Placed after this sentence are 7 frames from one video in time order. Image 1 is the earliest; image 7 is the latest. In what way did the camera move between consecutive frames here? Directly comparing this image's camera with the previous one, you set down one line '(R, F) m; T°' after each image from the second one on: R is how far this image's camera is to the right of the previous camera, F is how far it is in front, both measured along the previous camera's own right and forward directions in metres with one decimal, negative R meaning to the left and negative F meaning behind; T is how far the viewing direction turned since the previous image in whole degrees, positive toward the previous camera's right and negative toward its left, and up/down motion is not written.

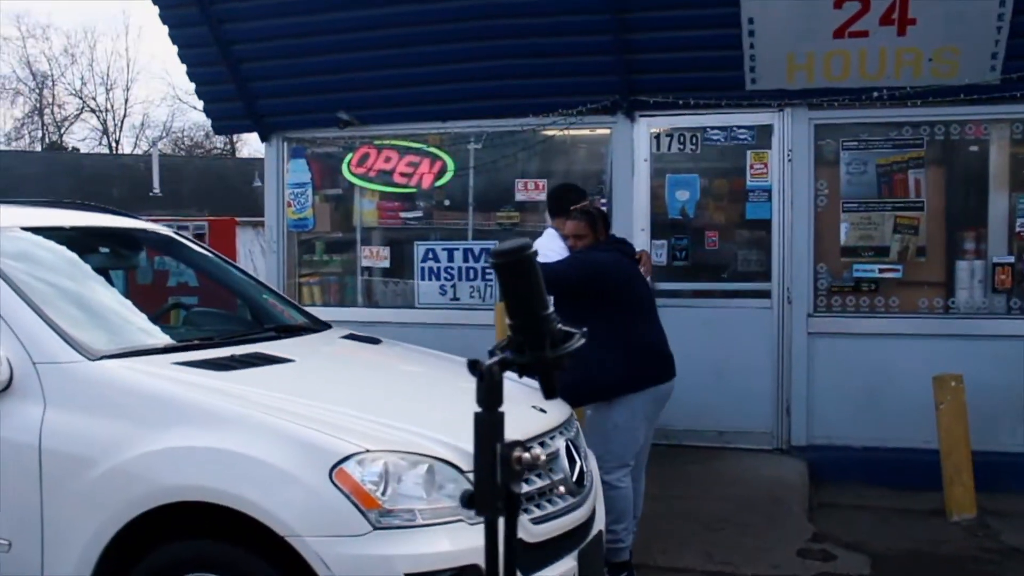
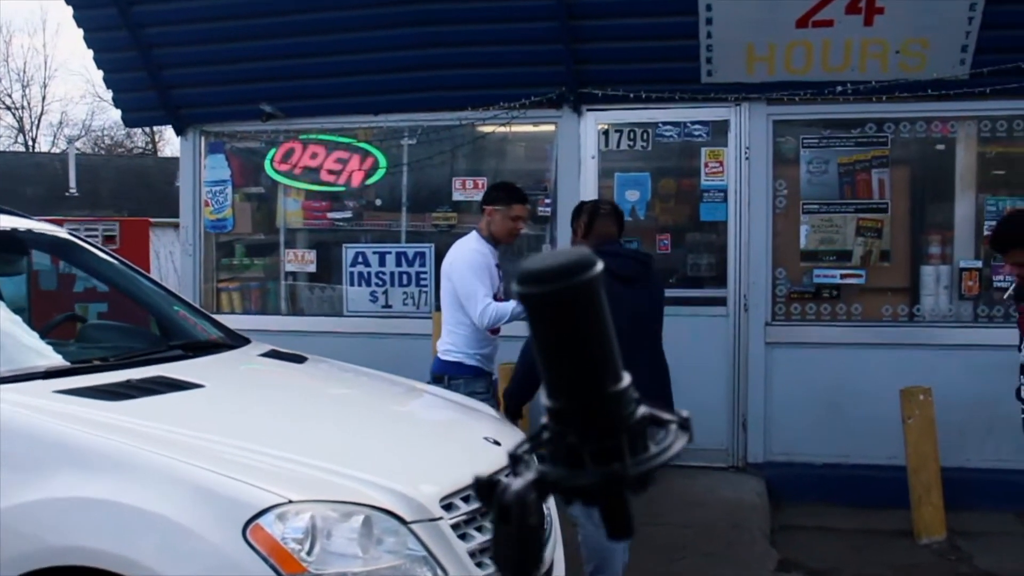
(-0.1, +0.6) m; +4°
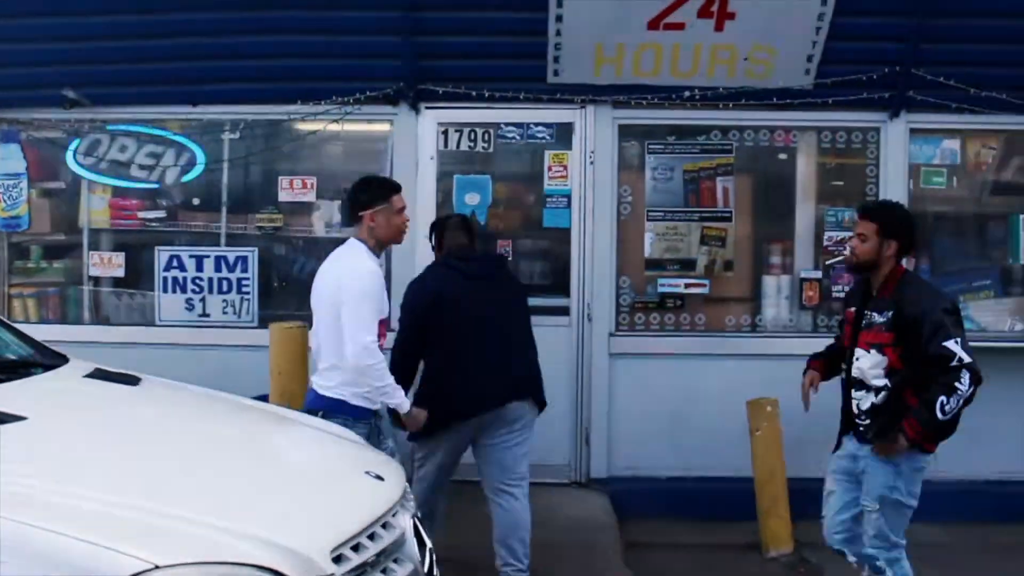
(-0.2, +0.4) m; +10°
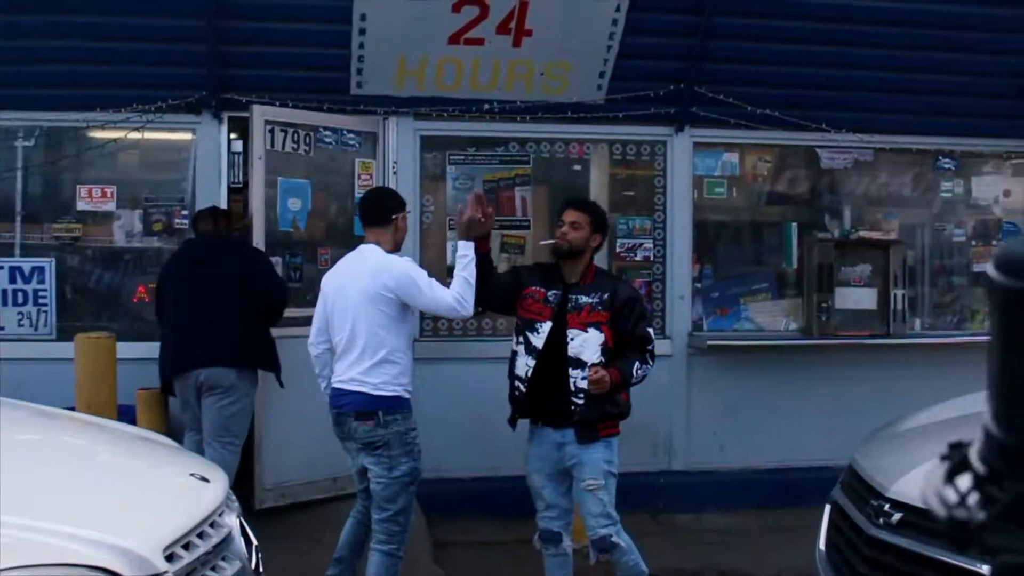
(-0.1, -0.2) m; +10°
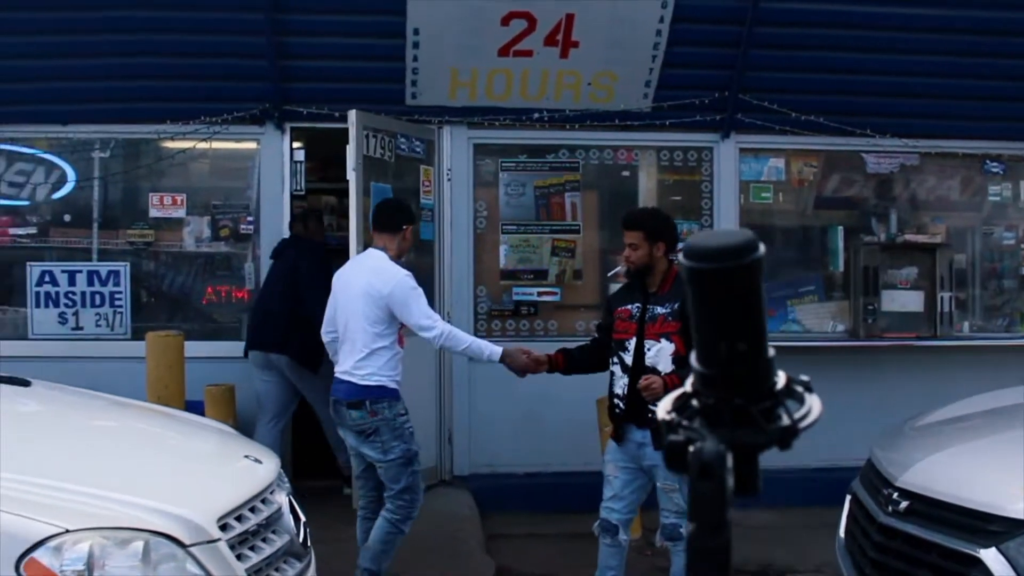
(+0.1, -0.2) m; -3°
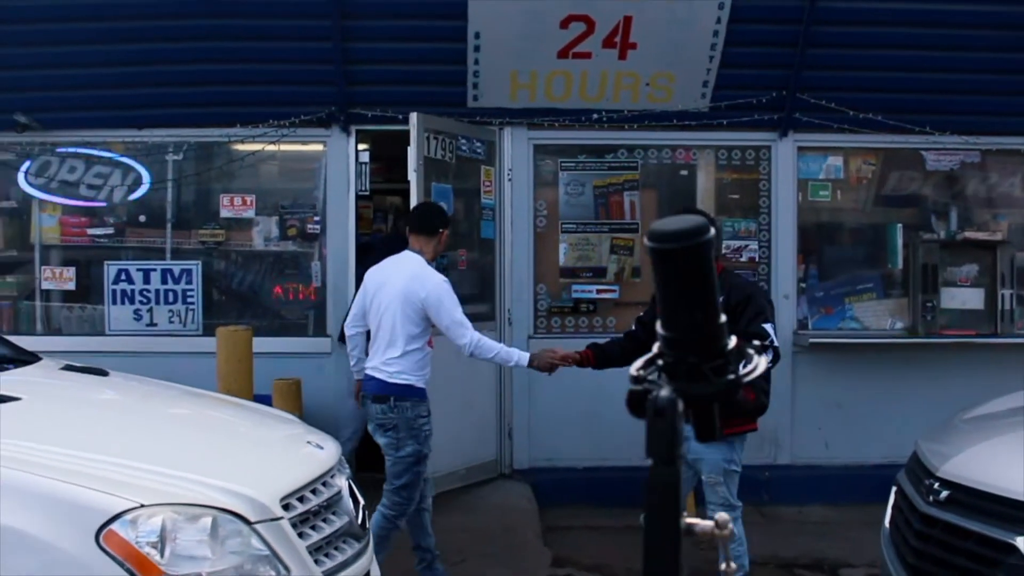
(+0.1, -0.1) m; -3°
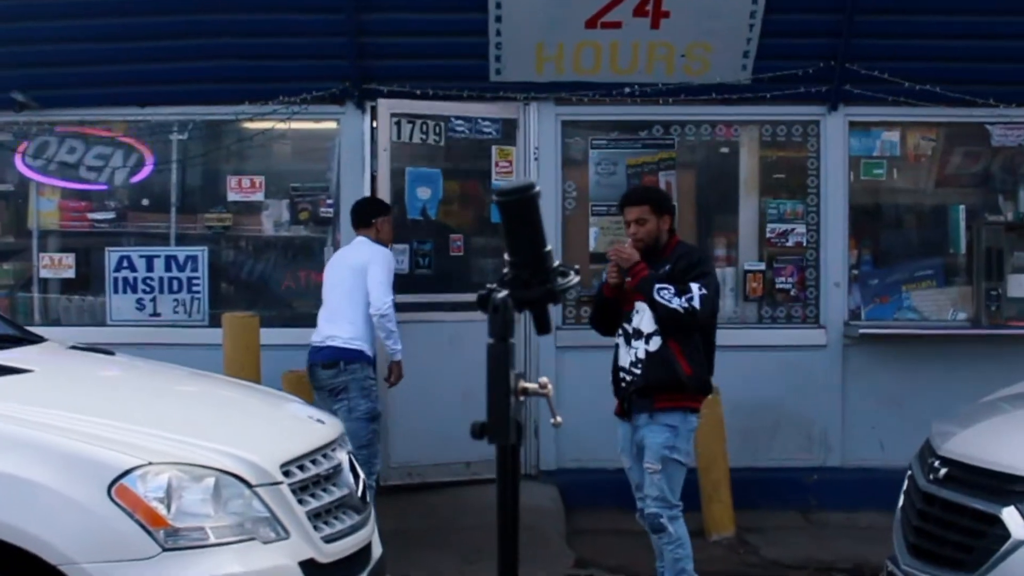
(+0.1, +0.5) m; -2°
